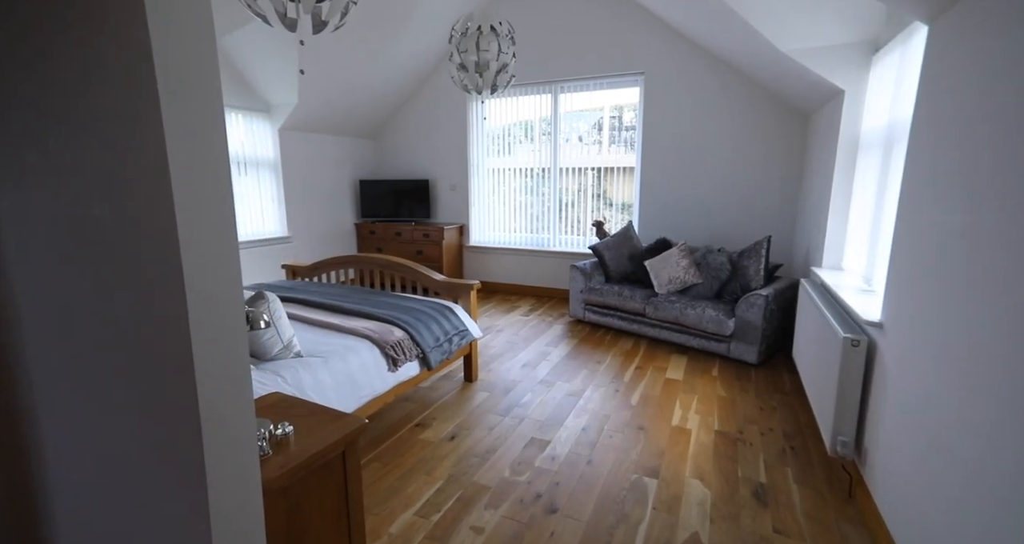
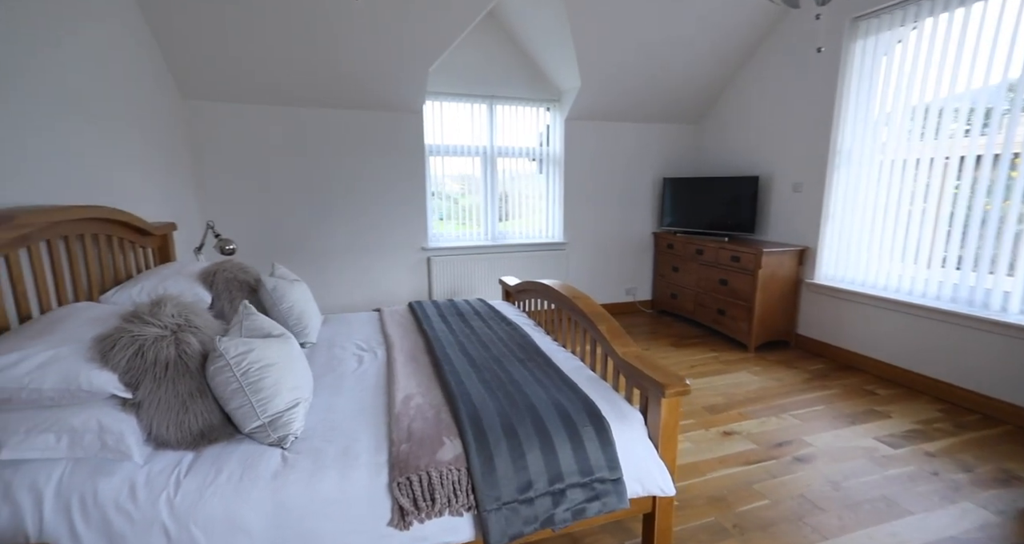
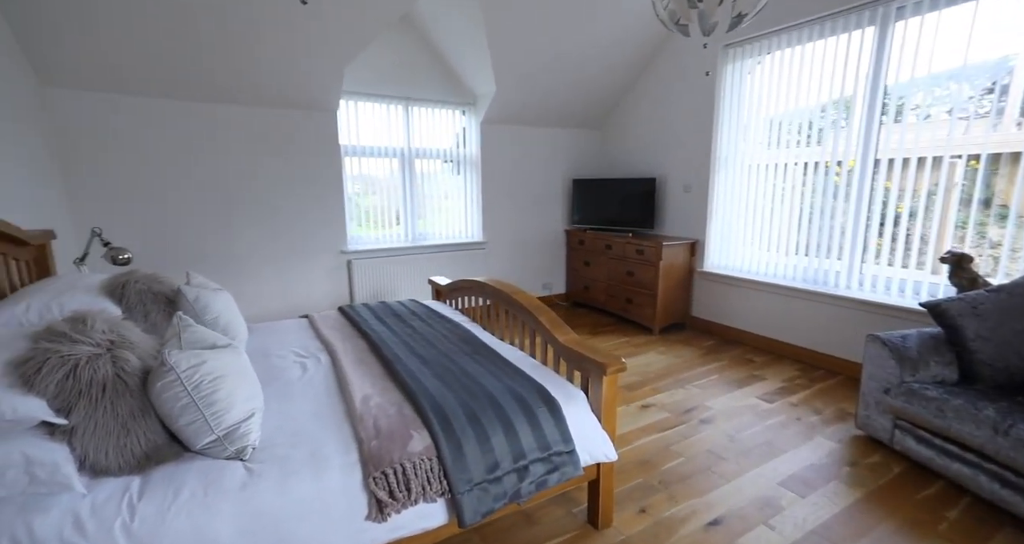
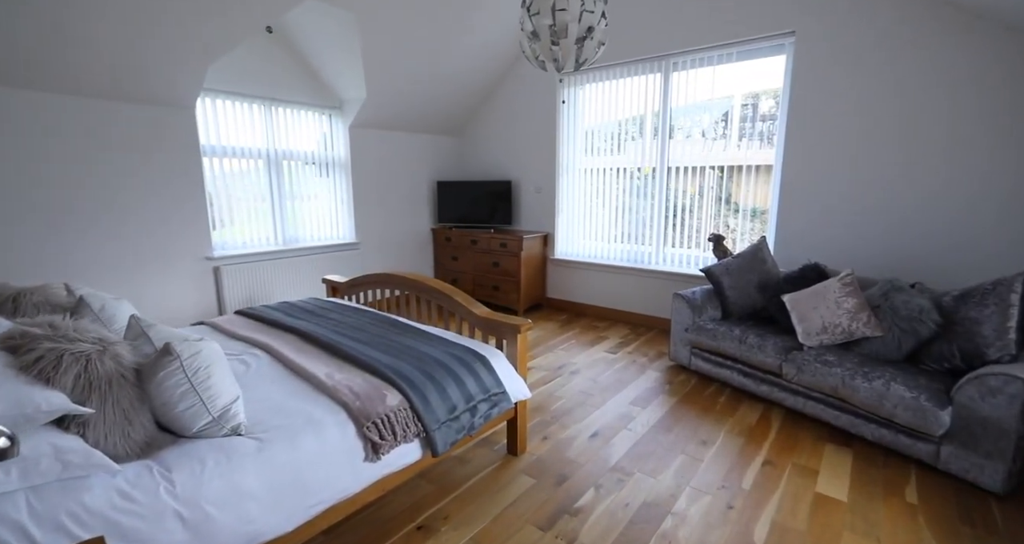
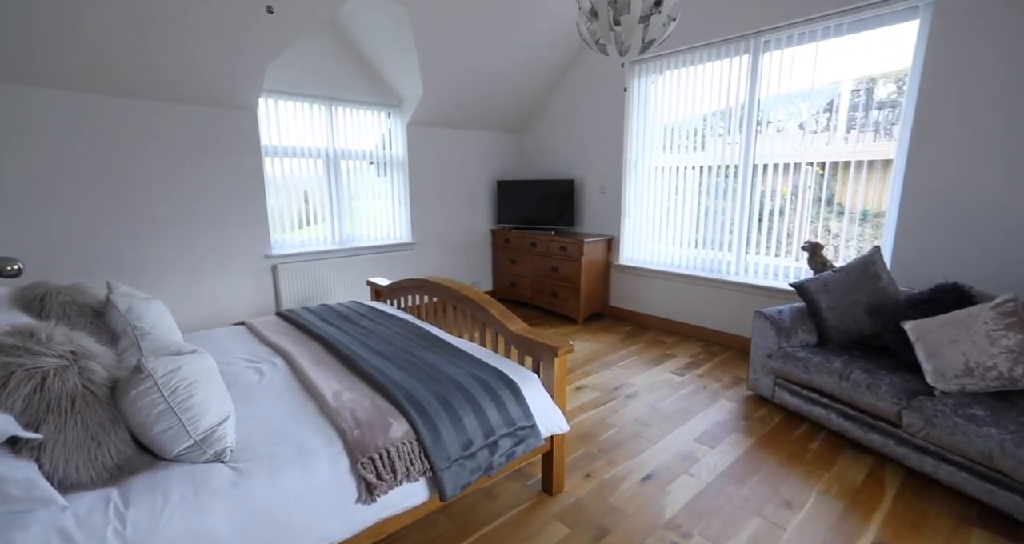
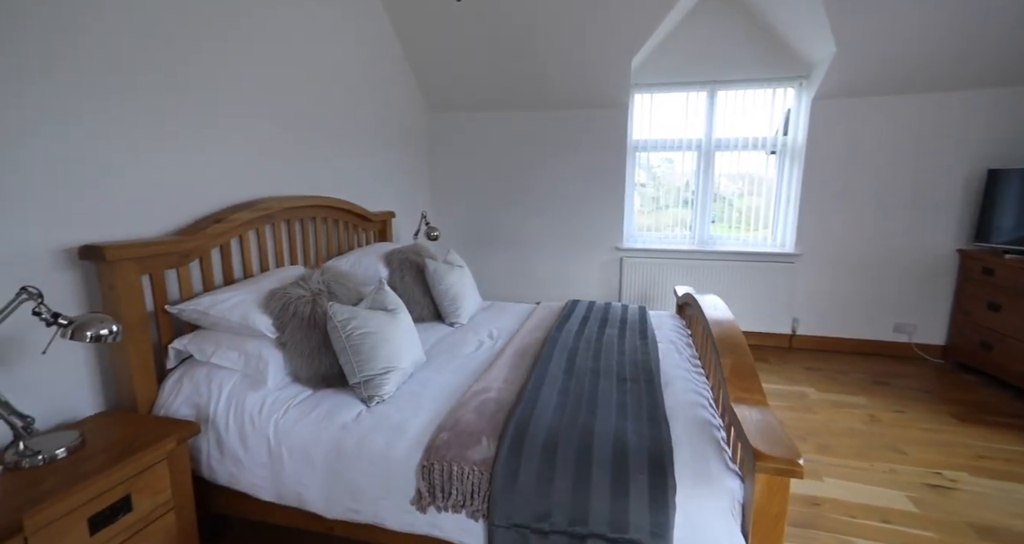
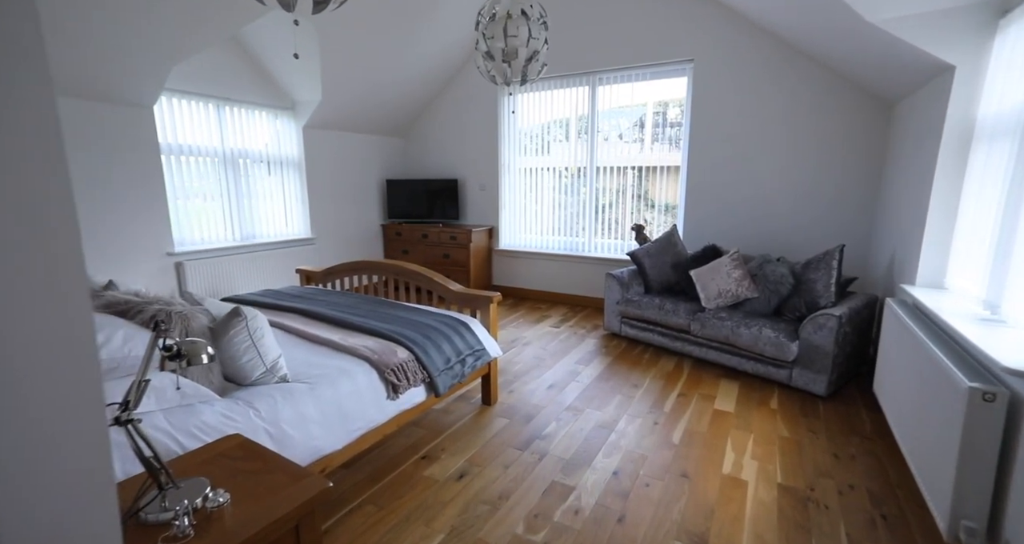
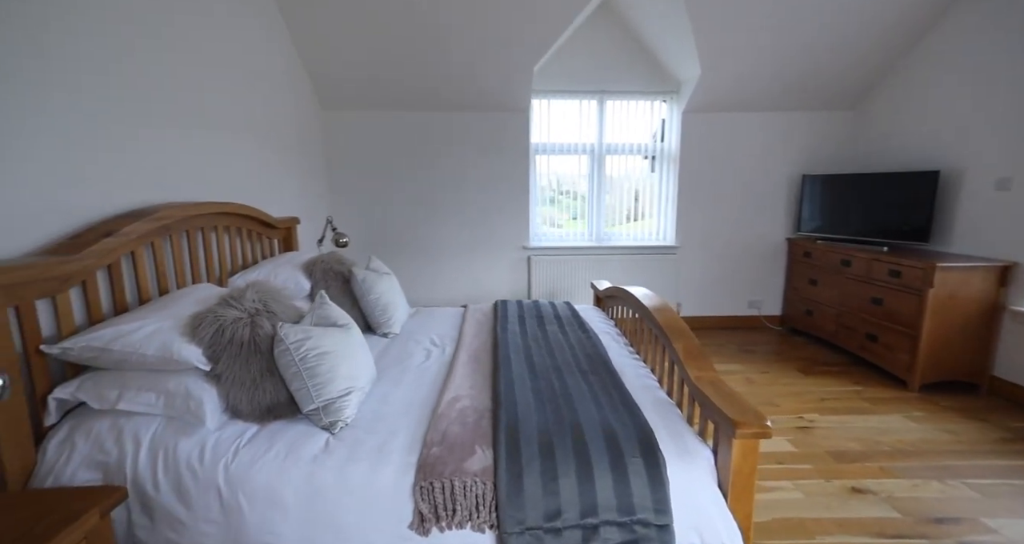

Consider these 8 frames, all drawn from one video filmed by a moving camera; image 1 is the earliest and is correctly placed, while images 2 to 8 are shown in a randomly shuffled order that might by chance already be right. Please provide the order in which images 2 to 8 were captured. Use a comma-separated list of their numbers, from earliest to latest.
7, 4, 5, 3, 2, 8, 6
